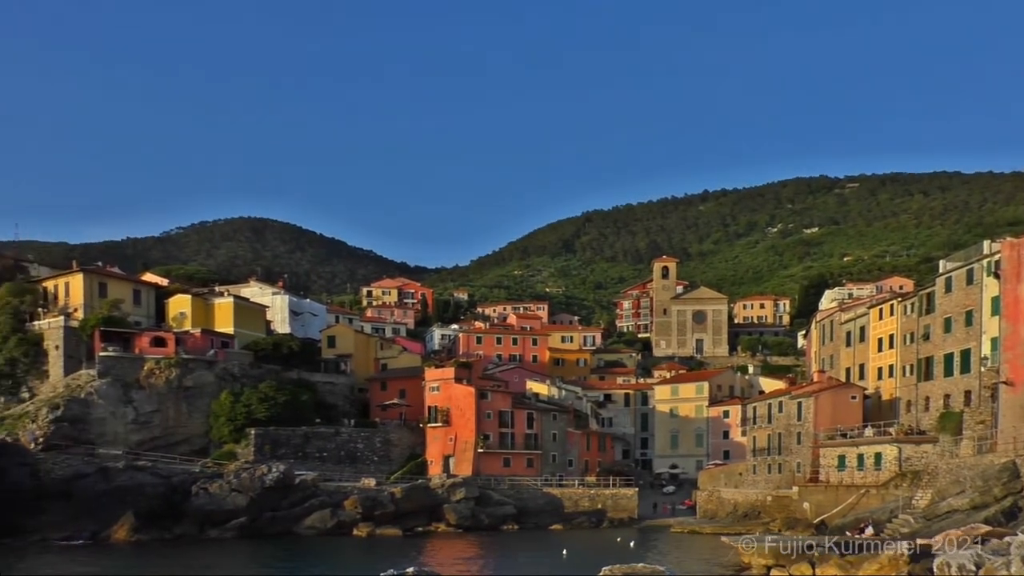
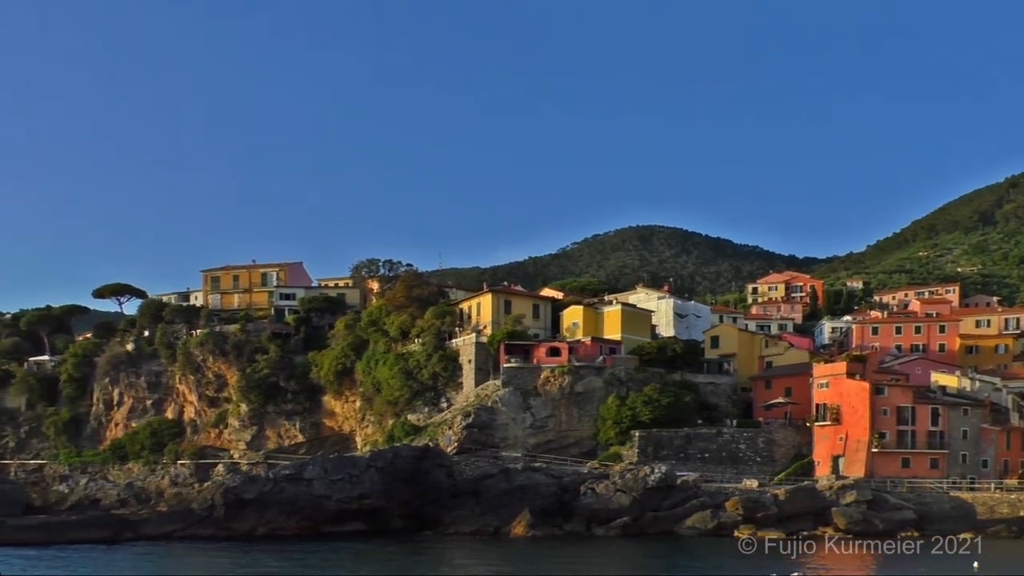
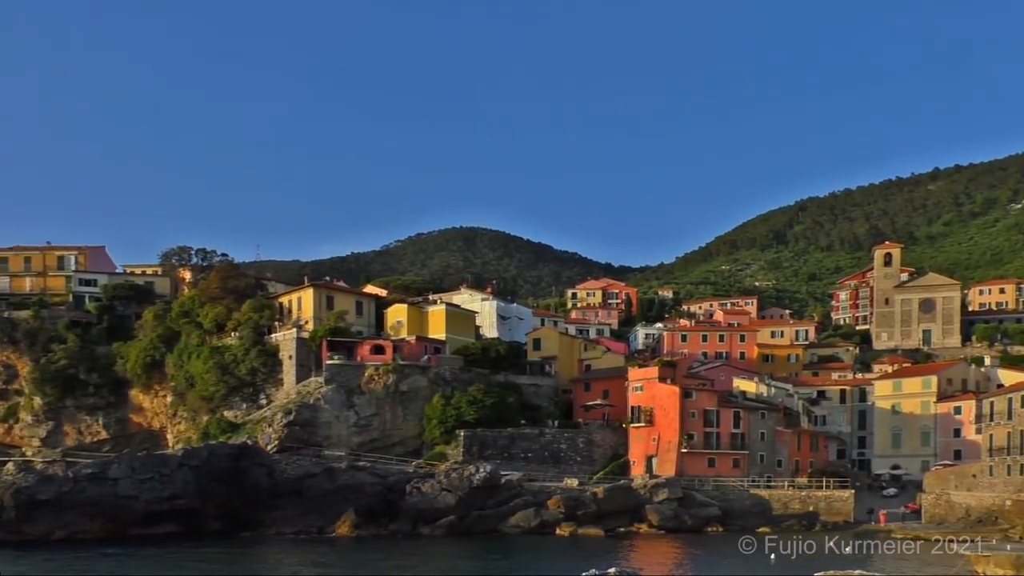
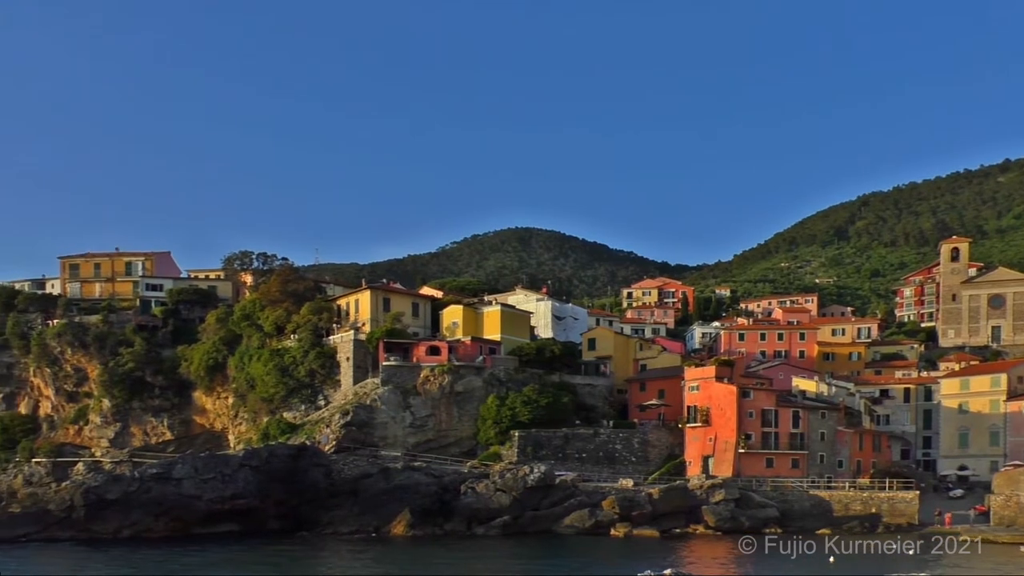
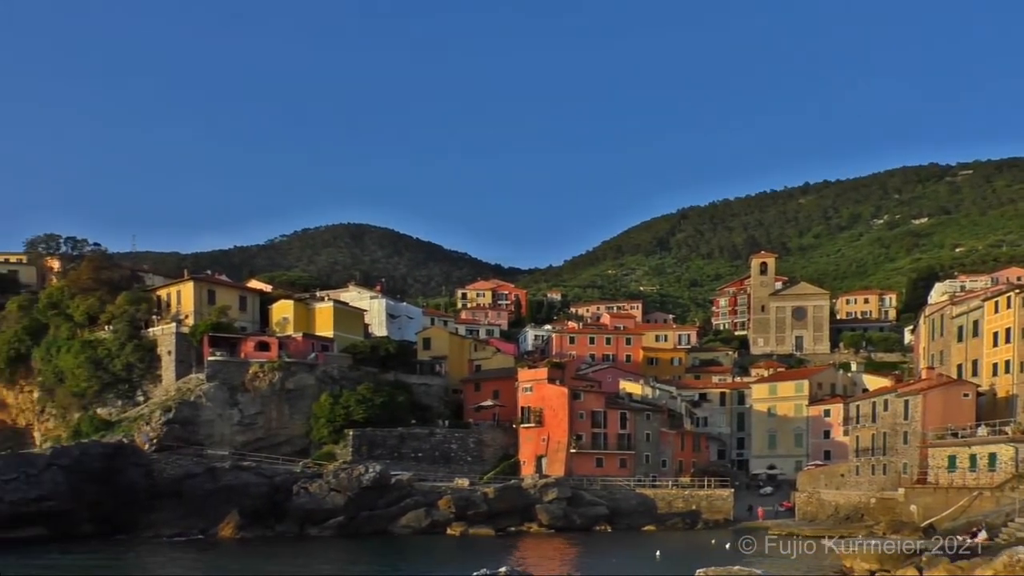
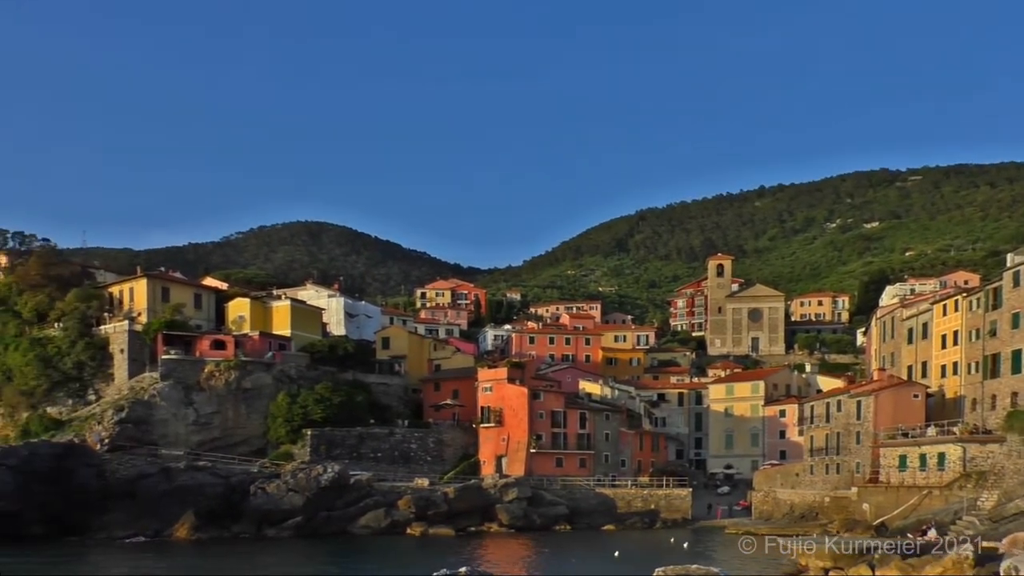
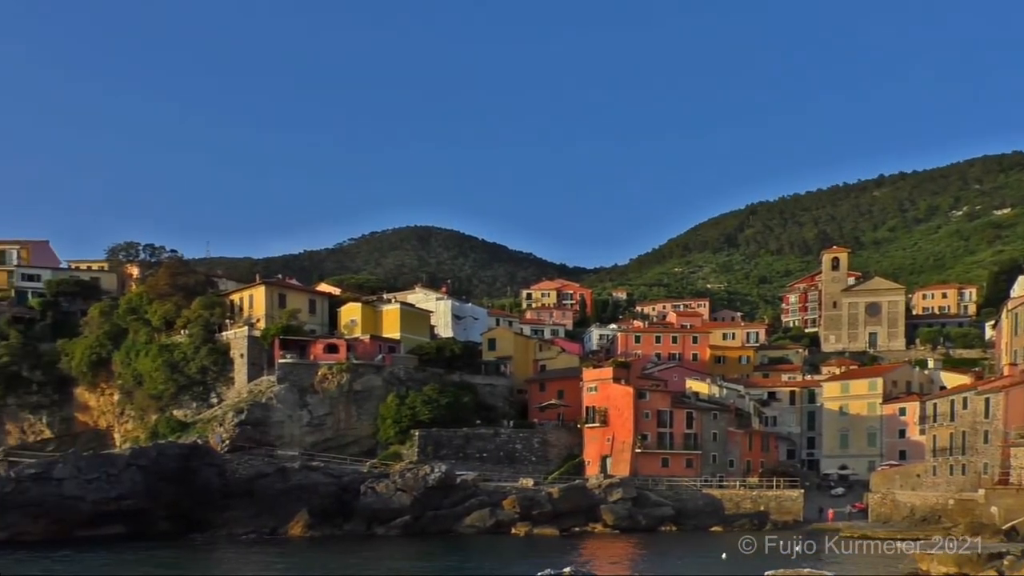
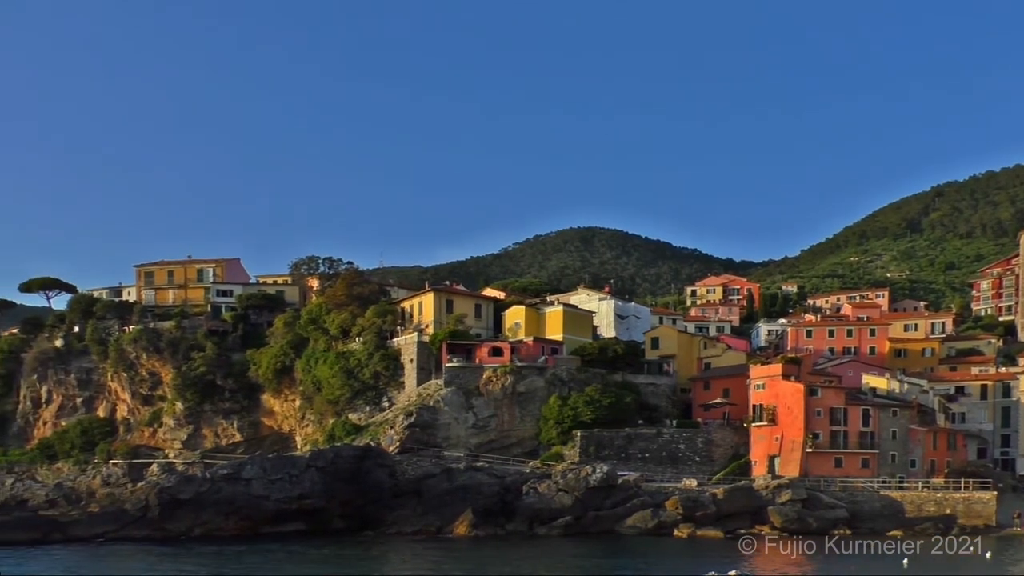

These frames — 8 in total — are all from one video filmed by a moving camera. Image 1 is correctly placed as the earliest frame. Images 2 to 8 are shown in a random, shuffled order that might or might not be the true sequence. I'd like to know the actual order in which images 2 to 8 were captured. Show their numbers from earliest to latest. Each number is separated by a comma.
6, 5, 7, 3, 4, 8, 2
